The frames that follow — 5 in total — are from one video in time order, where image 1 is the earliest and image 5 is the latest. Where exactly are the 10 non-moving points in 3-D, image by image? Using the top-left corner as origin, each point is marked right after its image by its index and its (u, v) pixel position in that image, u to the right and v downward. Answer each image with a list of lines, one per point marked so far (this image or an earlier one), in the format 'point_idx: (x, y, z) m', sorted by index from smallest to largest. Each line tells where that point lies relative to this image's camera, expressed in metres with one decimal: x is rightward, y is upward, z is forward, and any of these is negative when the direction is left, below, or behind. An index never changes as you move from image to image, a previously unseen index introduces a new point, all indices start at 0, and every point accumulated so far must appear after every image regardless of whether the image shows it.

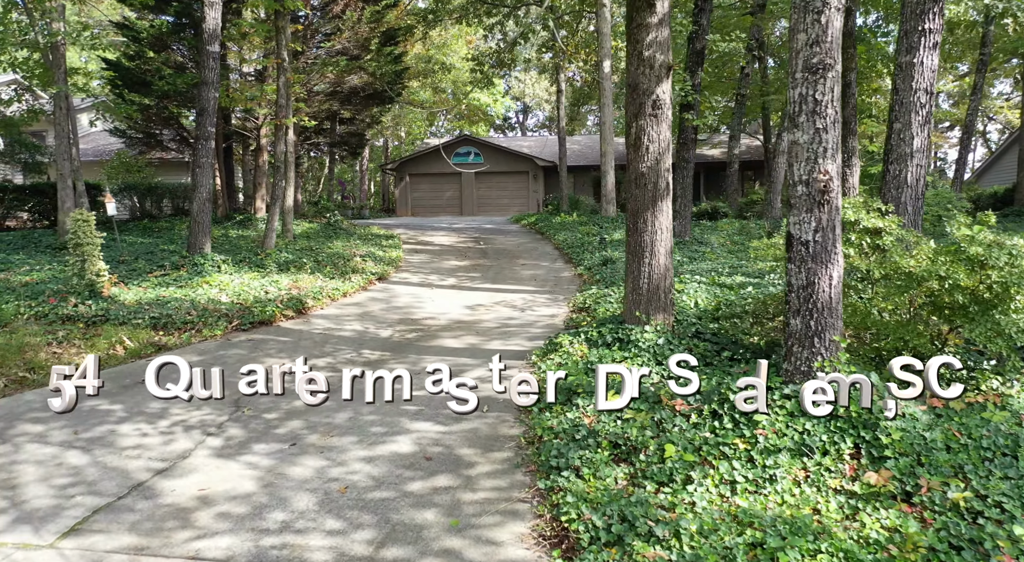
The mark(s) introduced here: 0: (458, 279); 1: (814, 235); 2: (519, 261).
0: (-0.9, 0.0, +12.5) m
1: (+1.9, +0.3, +4.6) m
2: (+0.1, +0.4, +14.6) m
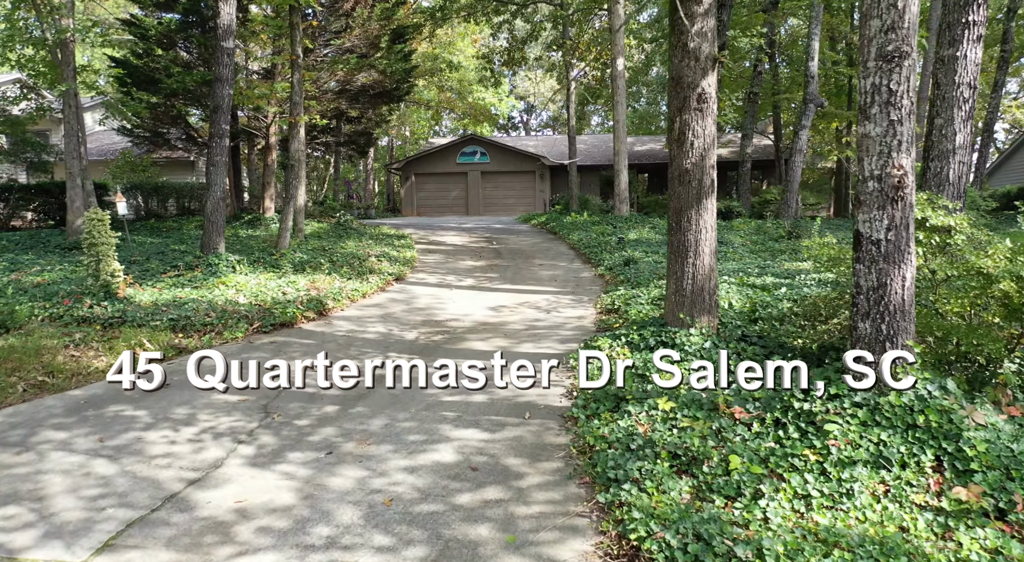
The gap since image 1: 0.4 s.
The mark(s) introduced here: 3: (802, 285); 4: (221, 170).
0: (-0.6, 0.0, +12.3) m
1: (+2.2, +0.3, +4.3) m
2: (+0.5, +0.4, +14.4) m
3: (+3.4, 0.0, +8.7) m
4: (-4.7, +1.8, +11.9) m
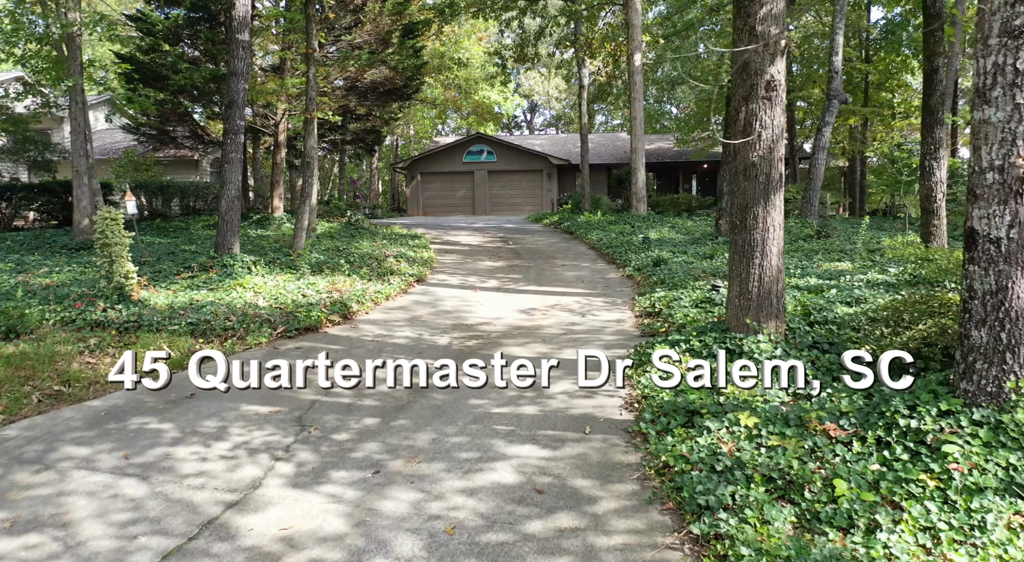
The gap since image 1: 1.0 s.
0: (-0.2, 0.0, +11.9) m
1: (+2.6, +0.3, +3.9) m
2: (+0.9, +0.4, +14.0) m
3: (+3.8, -0.1, +8.3) m
4: (-4.3, +1.8, +11.5) m
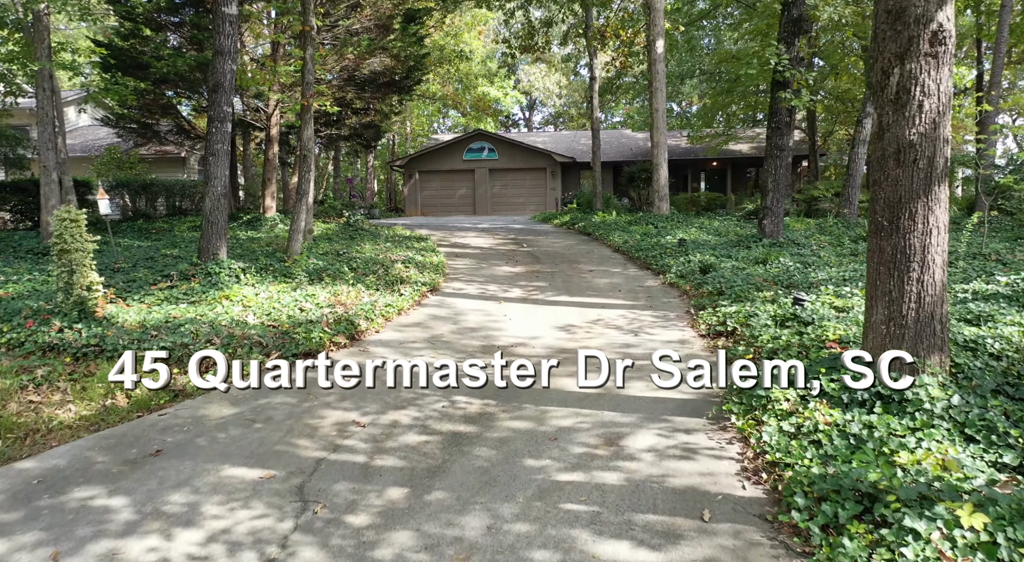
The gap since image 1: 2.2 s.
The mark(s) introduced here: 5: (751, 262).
0: (+0.1, -0.1, +10.4) m
1: (+3.0, +0.1, +2.5) m
2: (+1.2, +0.3, +12.6) m
3: (+4.2, -0.2, +6.9) m
4: (-4.0, +1.6, +10.0) m
5: (+3.4, +0.3, +10.5) m
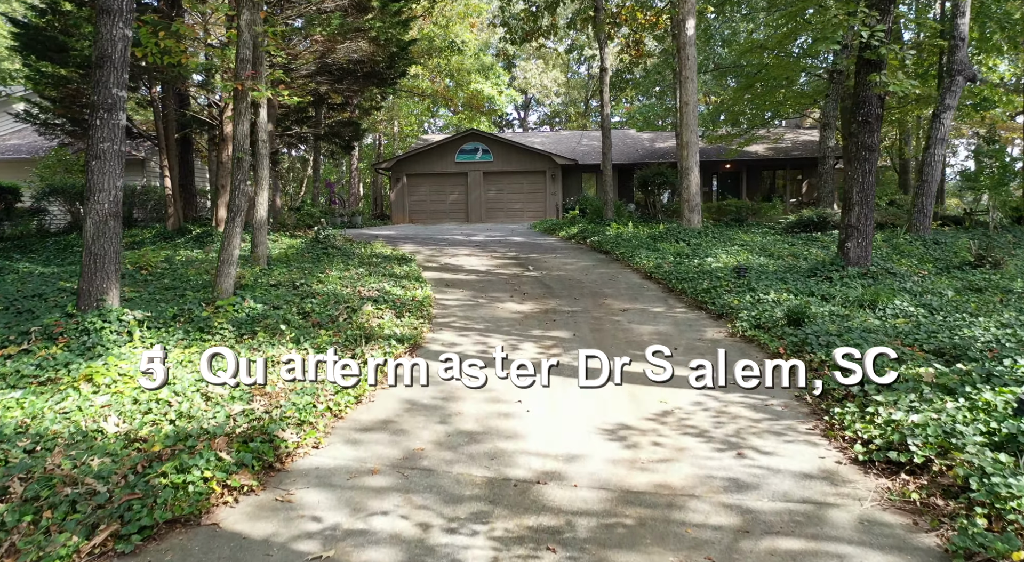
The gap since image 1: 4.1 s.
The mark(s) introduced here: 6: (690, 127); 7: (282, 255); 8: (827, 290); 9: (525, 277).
0: (+0.3, -0.6, +7.5) m
1: (+3.2, -0.4, -0.4) m
2: (+1.3, -0.3, +9.6) m
3: (+4.4, -0.7, +4.0) m
4: (-3.8, +1.1, +7.1) m
5: (+3.5, -0.2, +7.6) m
6: (+3.6, +3.1, +15.0) m
7: (-4.0, +0.5, +13.0) m
8: (+3.6, -0.1, +8.4) m
9: (+0.3, 0.0, +11.7) m
